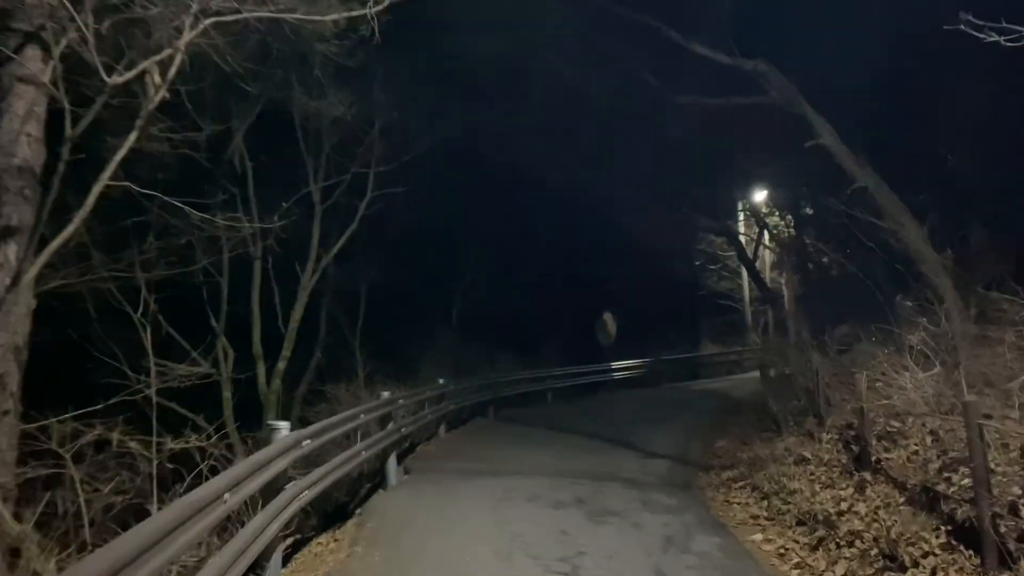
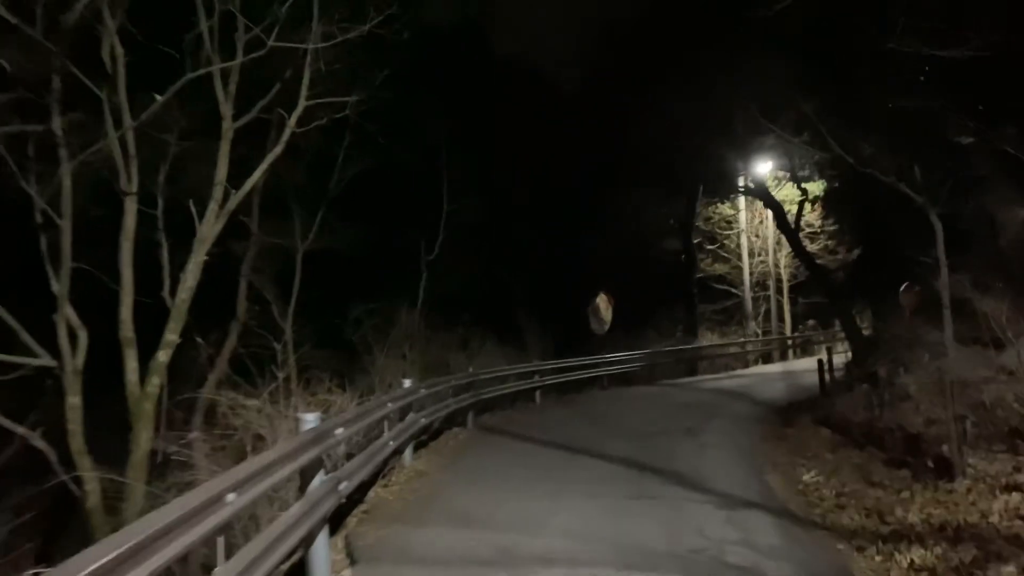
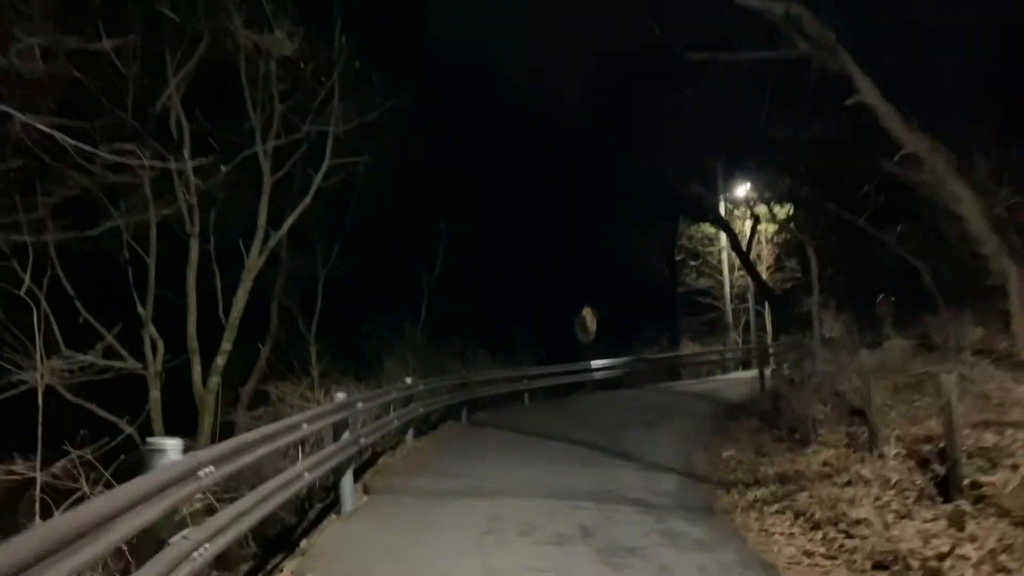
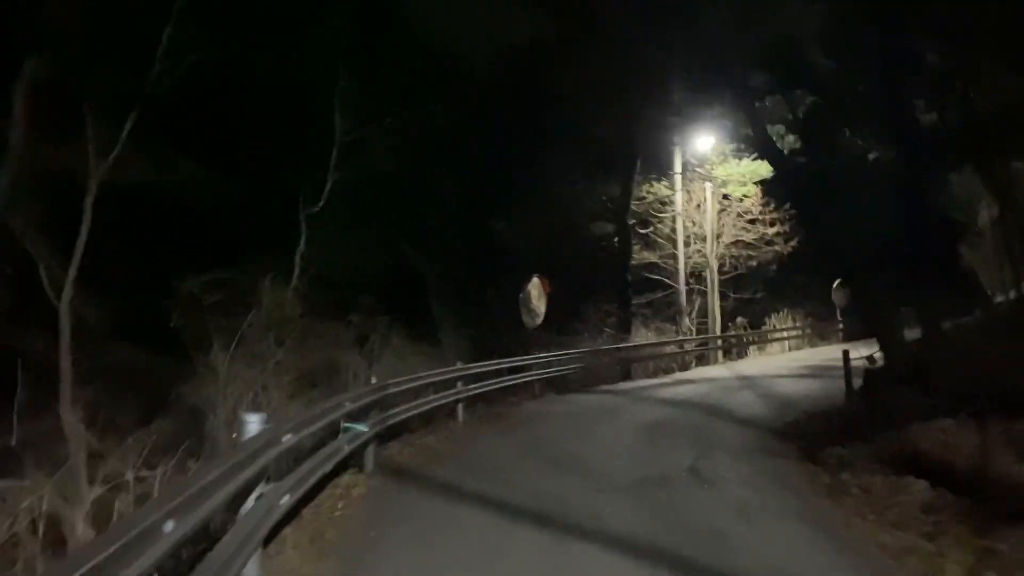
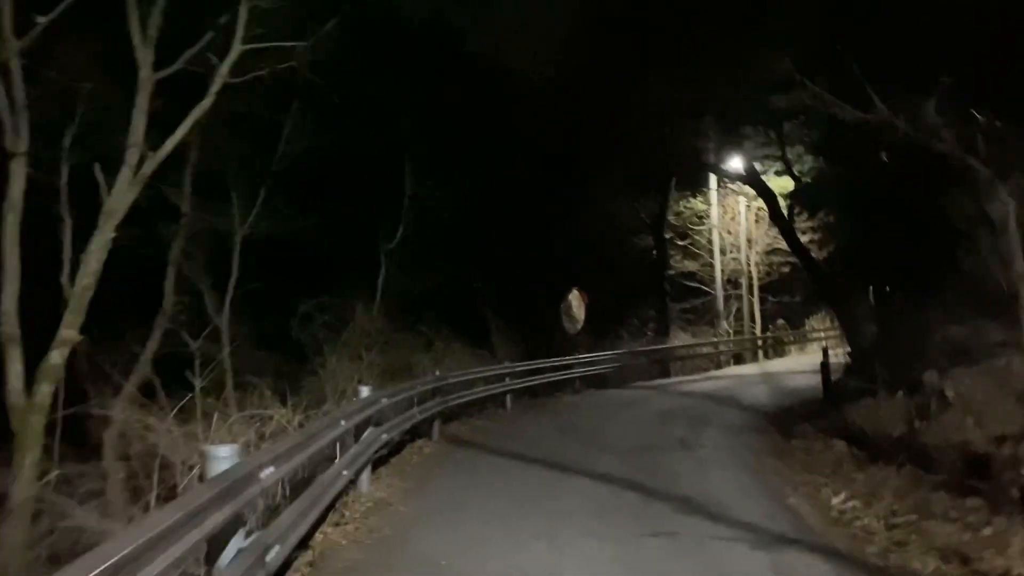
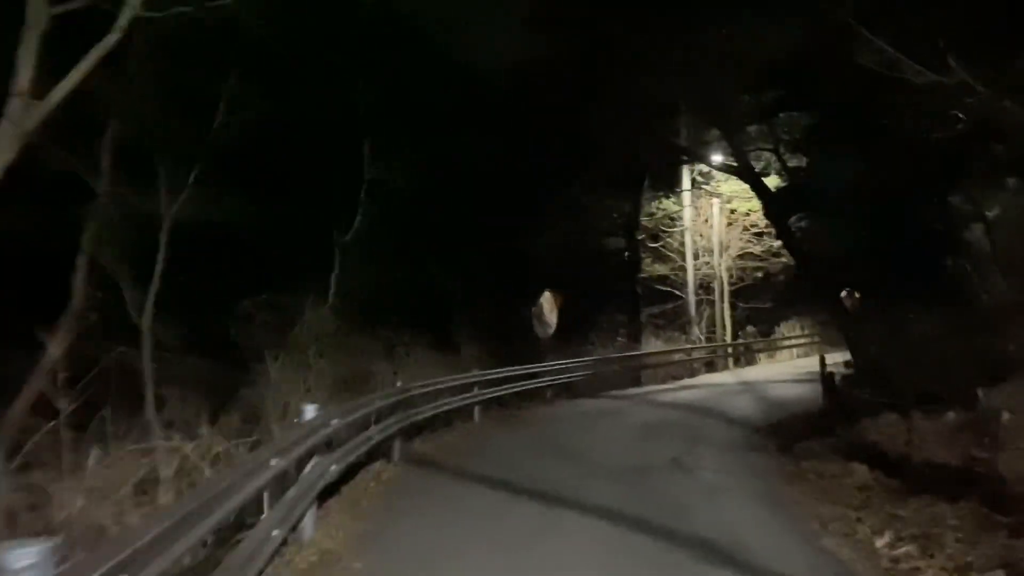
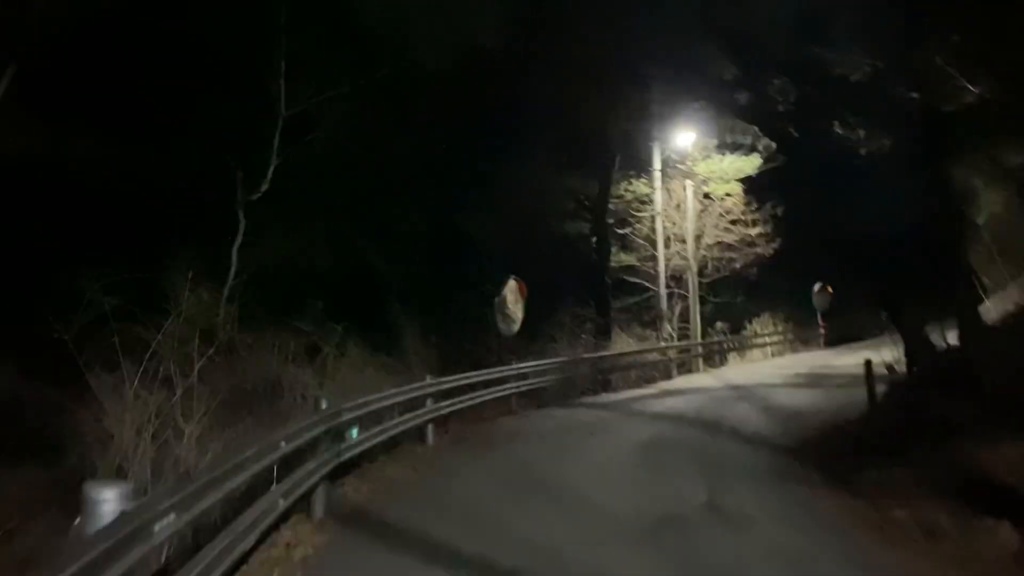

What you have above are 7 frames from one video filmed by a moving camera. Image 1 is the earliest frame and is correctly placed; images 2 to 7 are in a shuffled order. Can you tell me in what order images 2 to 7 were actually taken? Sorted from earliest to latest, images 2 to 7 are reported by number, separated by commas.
3, 2, 5, 6, 4, 7
